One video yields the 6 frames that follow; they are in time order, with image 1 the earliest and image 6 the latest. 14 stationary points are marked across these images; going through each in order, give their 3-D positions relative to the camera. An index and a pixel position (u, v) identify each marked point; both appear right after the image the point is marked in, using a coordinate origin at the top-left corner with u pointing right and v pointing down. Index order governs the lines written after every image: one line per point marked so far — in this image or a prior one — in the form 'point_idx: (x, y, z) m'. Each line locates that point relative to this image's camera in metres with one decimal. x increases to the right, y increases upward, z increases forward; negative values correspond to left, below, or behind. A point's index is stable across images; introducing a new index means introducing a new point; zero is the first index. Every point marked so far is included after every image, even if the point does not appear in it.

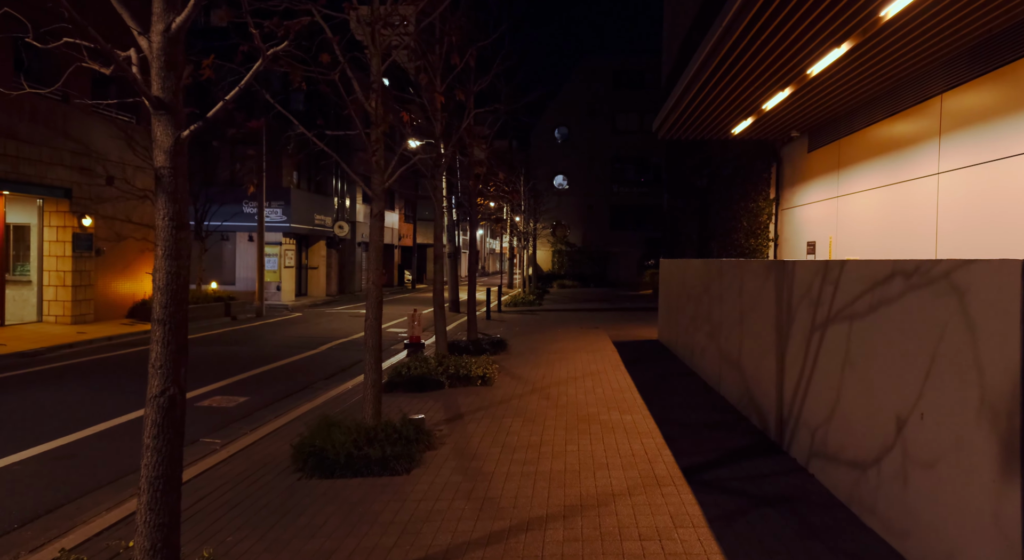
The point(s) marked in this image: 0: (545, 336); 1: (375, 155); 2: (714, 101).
0: (+0.9, -1.5, +15.9) m
1: (-1.6, +1.4, +6.6) m
2: (+4.8, +4.2, +13.6) m
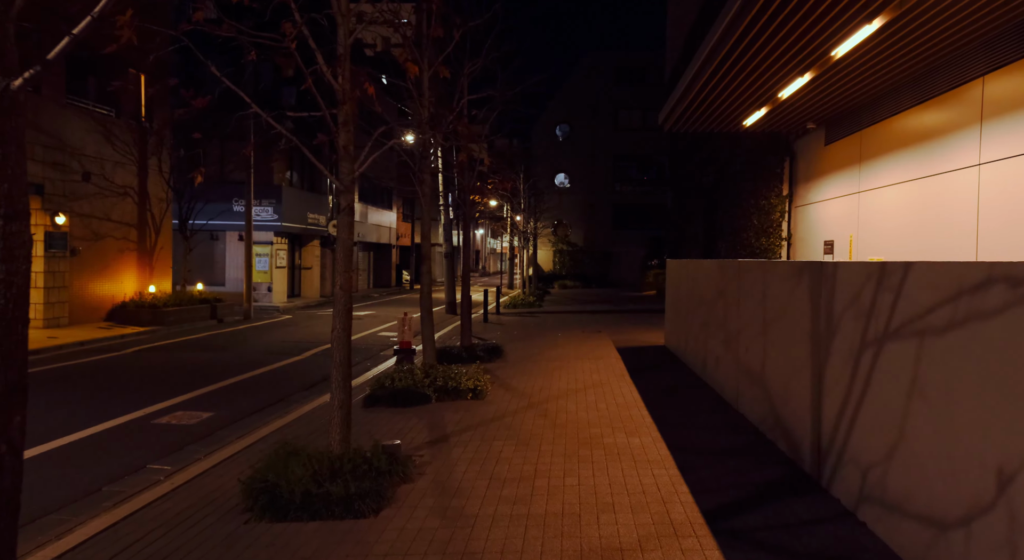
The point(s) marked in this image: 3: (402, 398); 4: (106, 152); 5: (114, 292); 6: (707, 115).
0: (+0.8, -1.6, +15.0) m
1: (-1.7, +1.4, +5.7) m
2: (+4.7, +4.2, +12.7) m
3: (-1.6, -1.7, +8.5) m
4: (-12.2, +3.8, +17.4) m
5: (-12.3, -0.4, +17.9) m
6: (+5.0, +4.2, +14.6) m
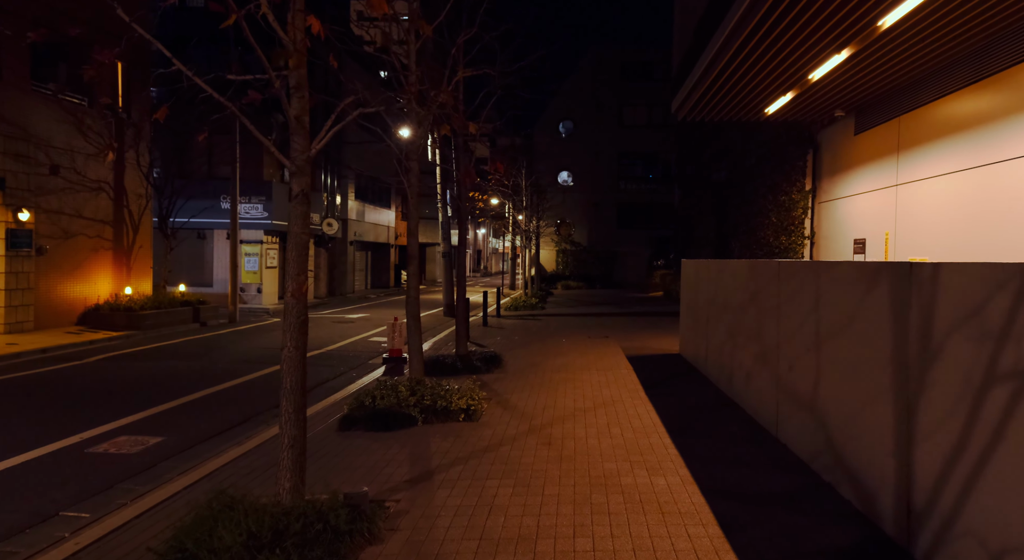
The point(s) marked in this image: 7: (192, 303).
0: (+0.8, -1.6, +13.8) m
1: (-1.7, +1.3, +4.5) m
2: (+4.7, +4.1, +11.5) m
3: (-1.6, -1.8, +7.4) m
4: (-12.2, +3.8, +16.2) m
5: (-12.2, -0.4, +16.7) m
6: (+5.0, +4.1, +13.4) m
7: (-10.5, -0.8, +19.1) m
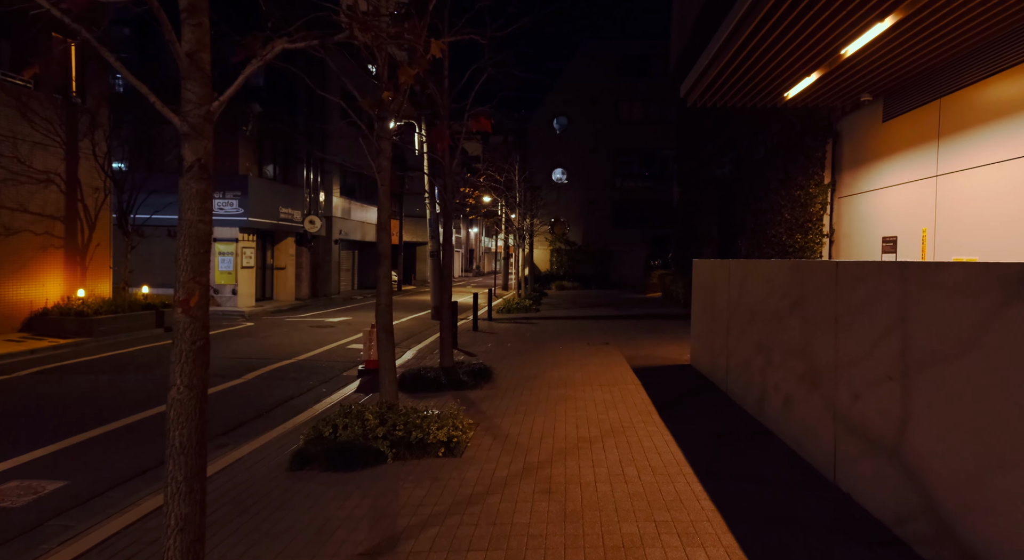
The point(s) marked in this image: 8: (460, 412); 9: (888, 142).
0: (+0.6, -1.6, +12.5) m
1: (-1.8, +1.3, +3.1) m
2: (+4.5, +4.1, +10.2) m
3: (-1.7, -1.8, +6.0) m
4: (-12.4, +3.8, +14.7) m
5: (-12.5, -0.4, +15.2) m
6: (+4.8, +4.1, +12.2) m
7: (-10.8, -0.8, +17.6) m
8: (-0.7, -1.7, +7.5) m
9: (+7.3, +2.7, +11.2) m
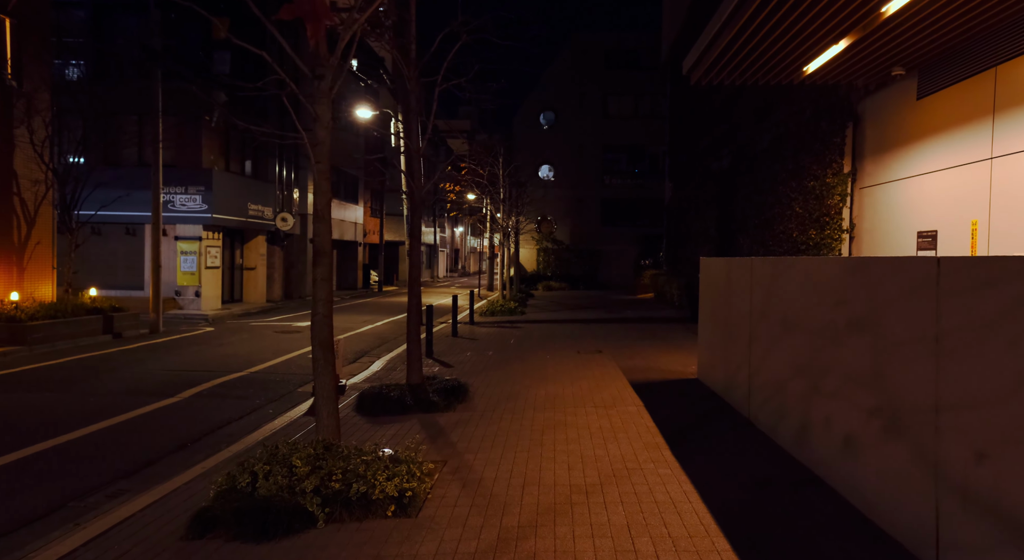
0: (+0.3, -1.7, +11.0) m
1: (-1.9, +1.3, +1.6) m
2: (+4.2, +4.1, +8.8) m
3: (-1.9, -1.8, +4.4) m
4: (-12.8, +3.7, +13.0) m
5: (-12.9, -0.5, +13.4) m
6: (+4.4, +4.1, +10.8) m
7: (-11.2, -0.8, +15.9) m
8: (-0.9, -1.7, +6.0) m
9: (+6.9, +2.7, +9.8) m
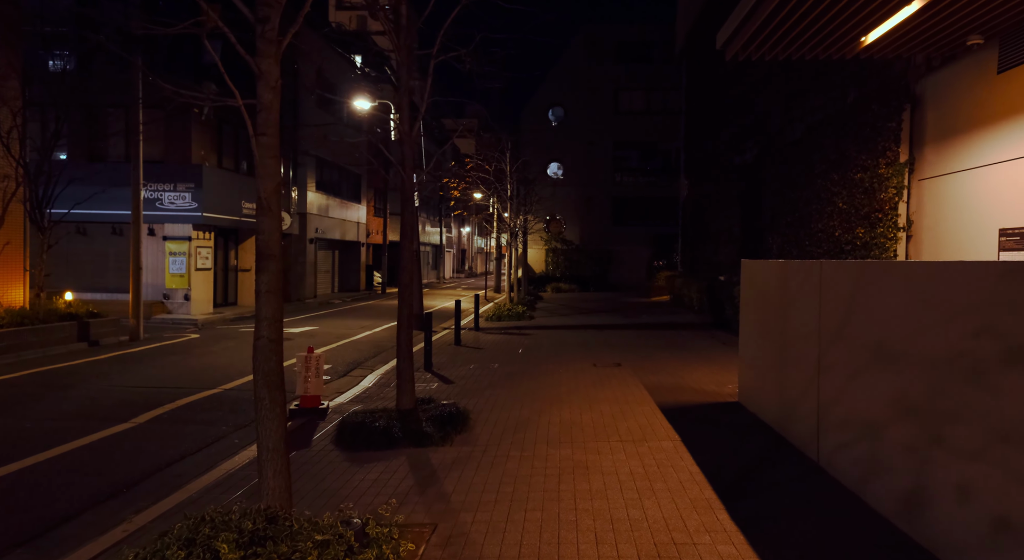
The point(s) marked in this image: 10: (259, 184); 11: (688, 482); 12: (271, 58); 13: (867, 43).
0: (+0.4, -1.8, +9.6) m
1: (-1.9, +1.2, +0.2) m
2: (+4.3, +4.0, +7.3) m
3: (-1.9, -1.9, +3.1) m
4: (-12.6, +3.6, +11.8) m
5: (-12.7, -0.6, +12.2) m
6: (+4.6, +4.0, +9.3) m
7: (-11.0, -0.9, +14.6) m
8: (-0.8, -1.8, +4.6) m
9: (+7.0, +2.6, +8.4) m
10: (-1.8, +0.7, +4.0) m
11: (+1.6, -1.8, +5.3) m
12: (-1.7, +1.5, +4.0) m
13: (+5.6, +3.8, +9.5) m
